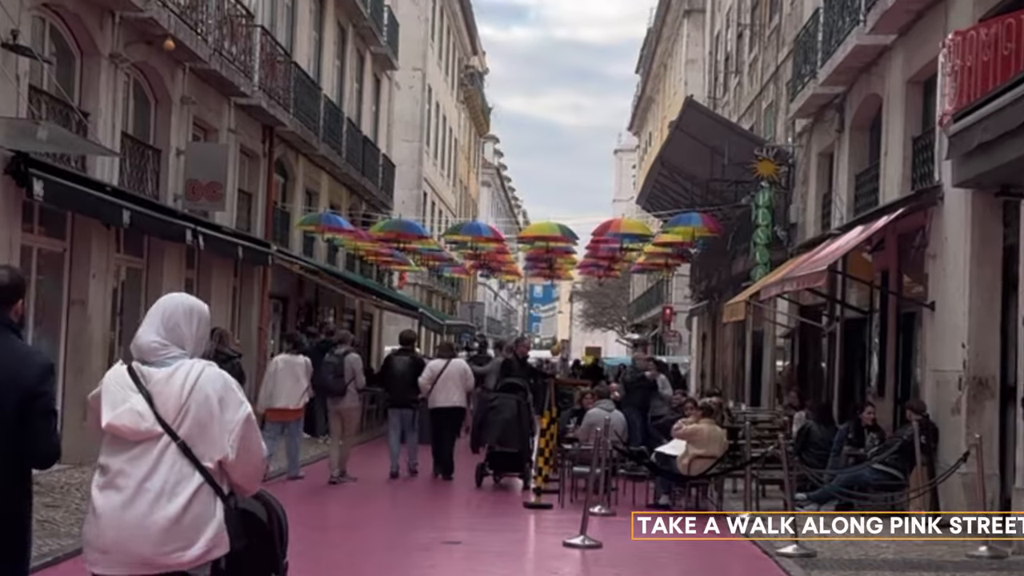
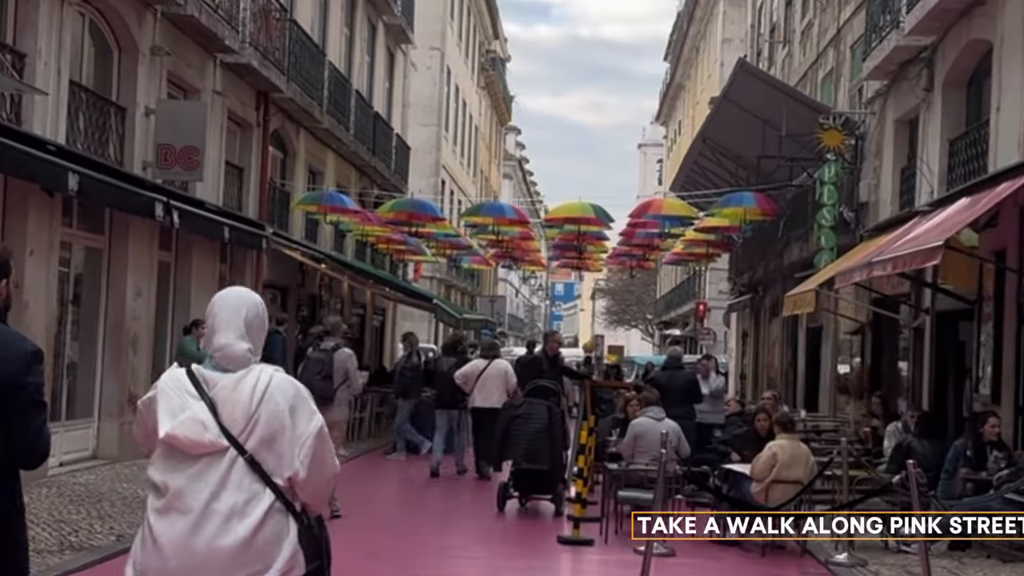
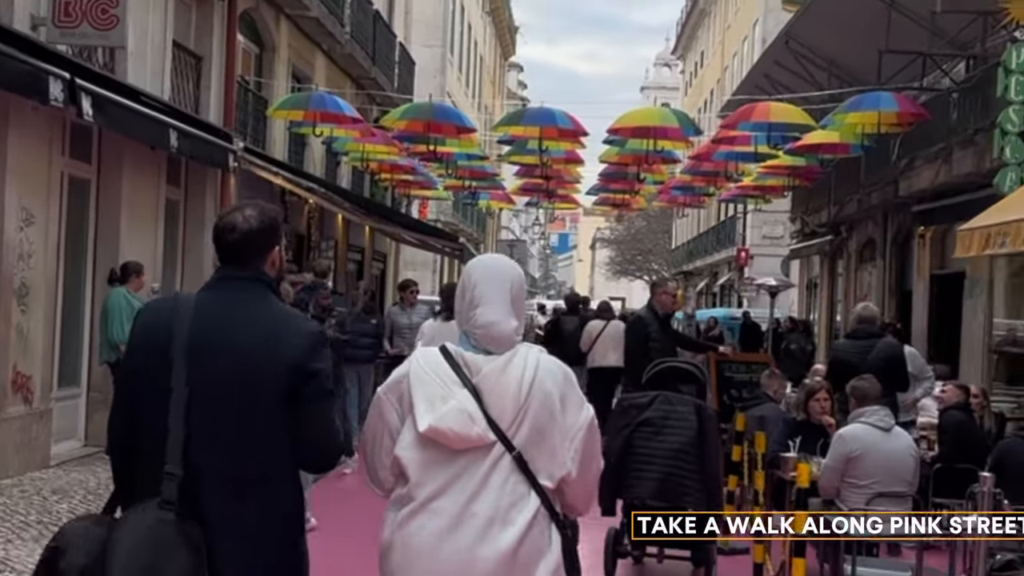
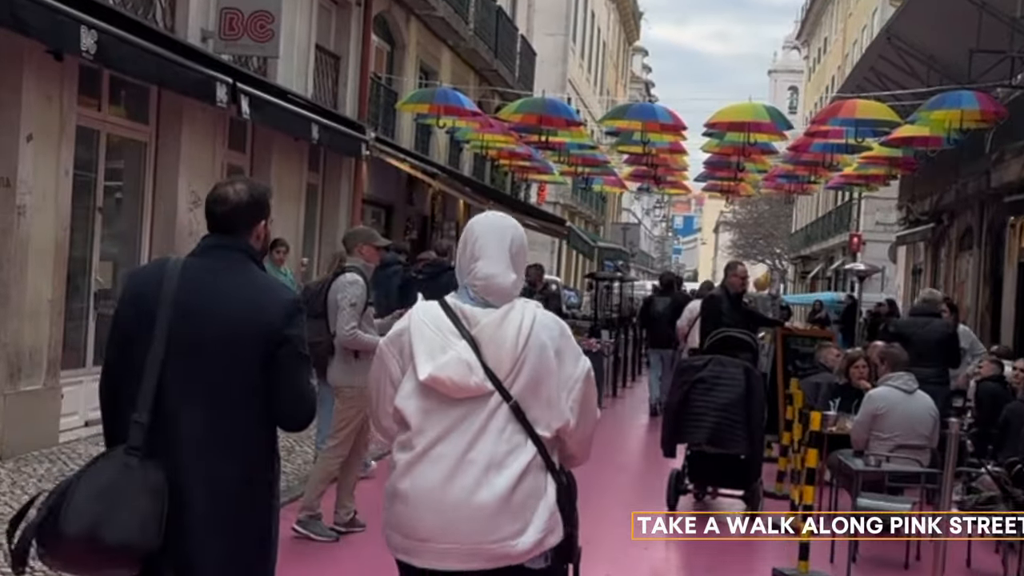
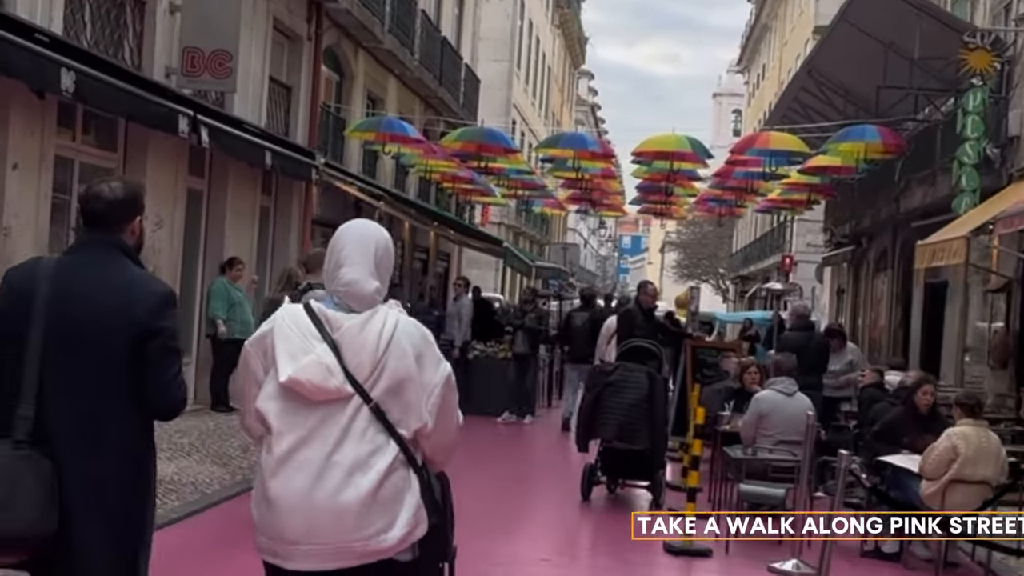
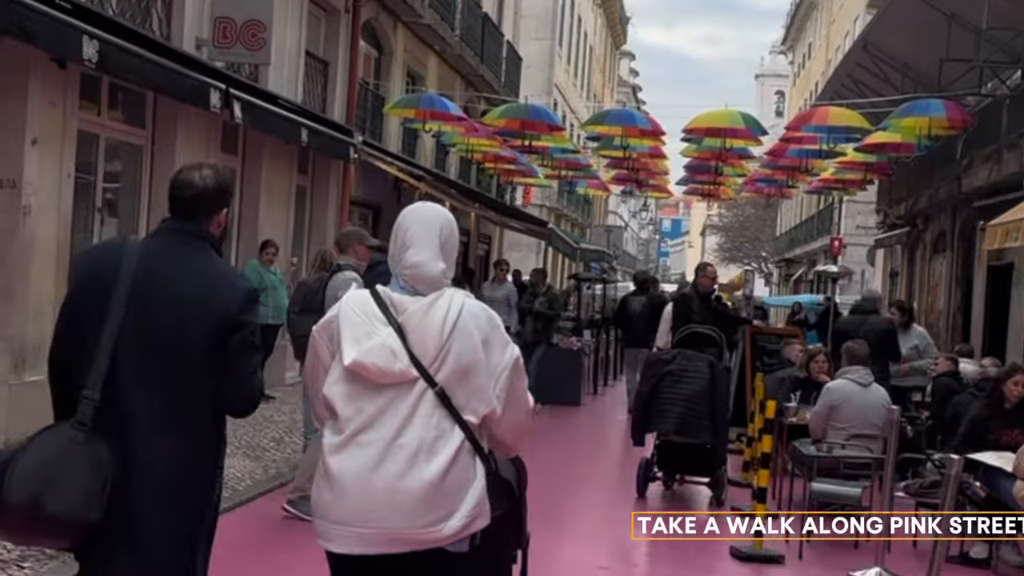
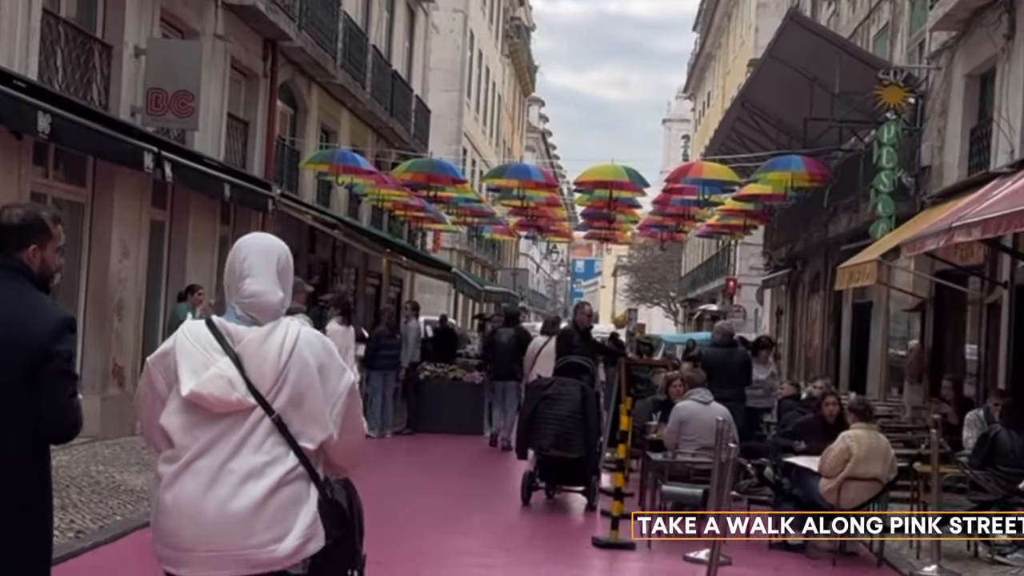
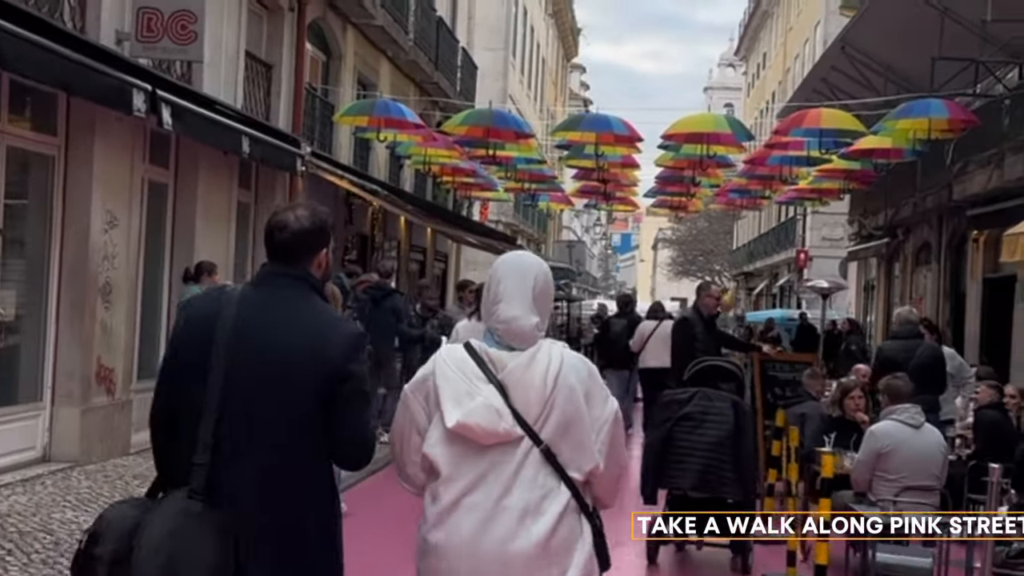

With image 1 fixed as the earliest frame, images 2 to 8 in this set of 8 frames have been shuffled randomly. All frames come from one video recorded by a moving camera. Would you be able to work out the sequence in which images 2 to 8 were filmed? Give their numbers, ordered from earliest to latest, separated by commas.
2, 7, 5, 6, 4, 8, 3
